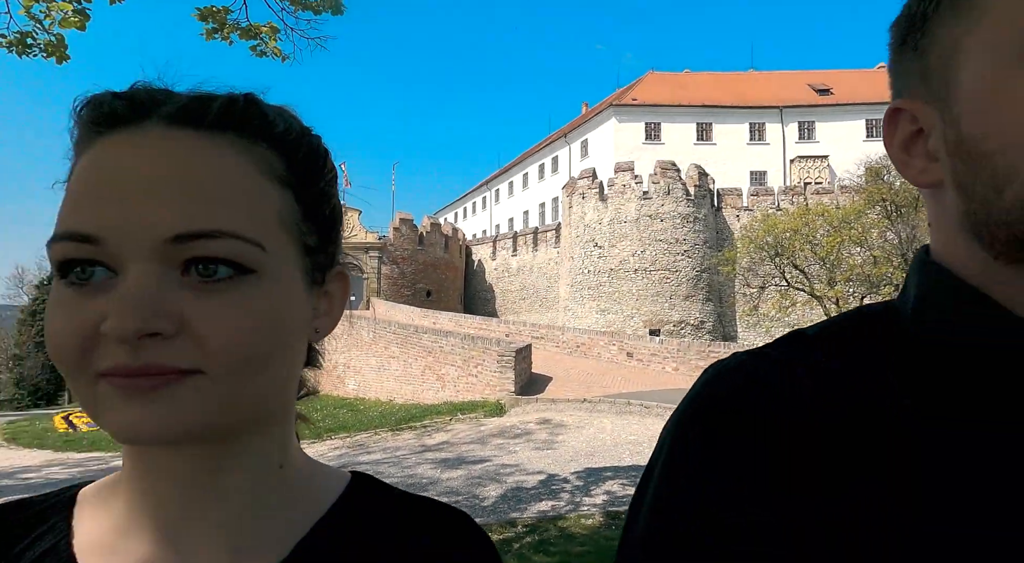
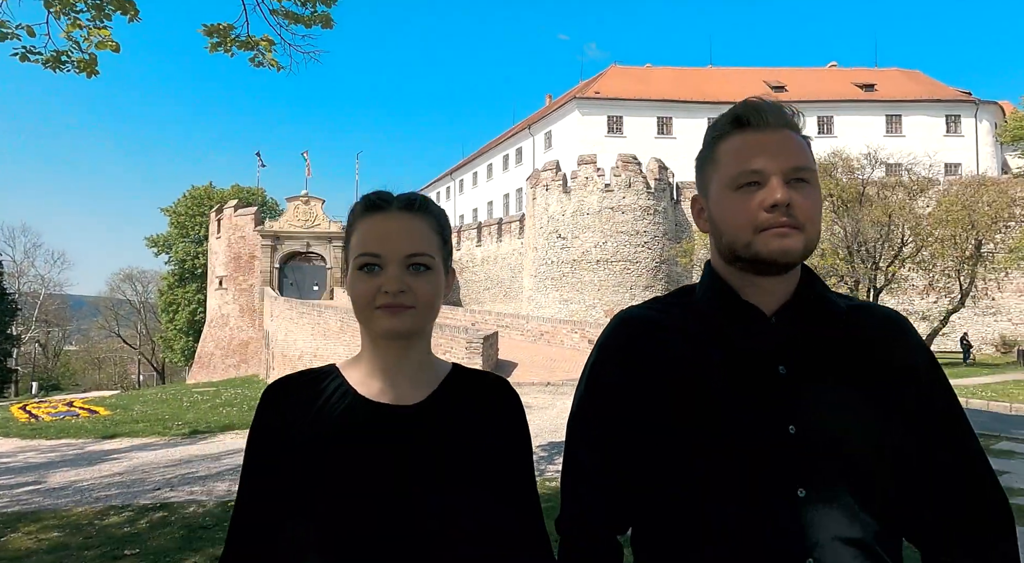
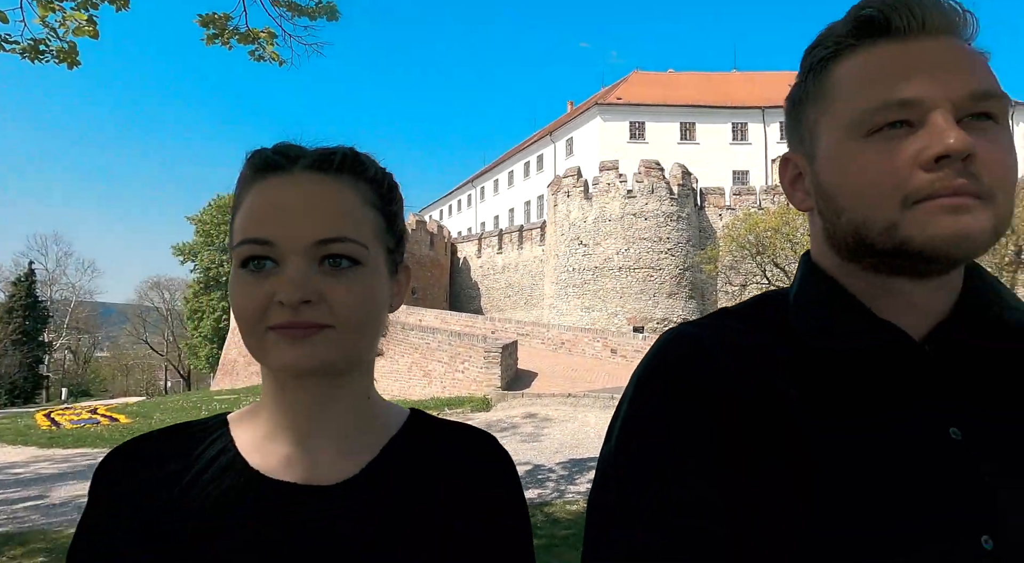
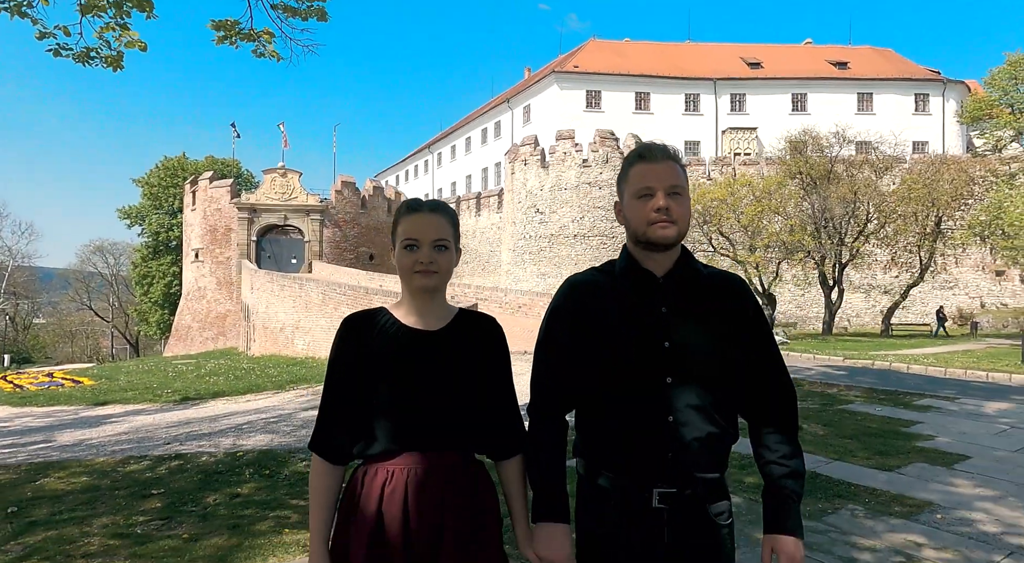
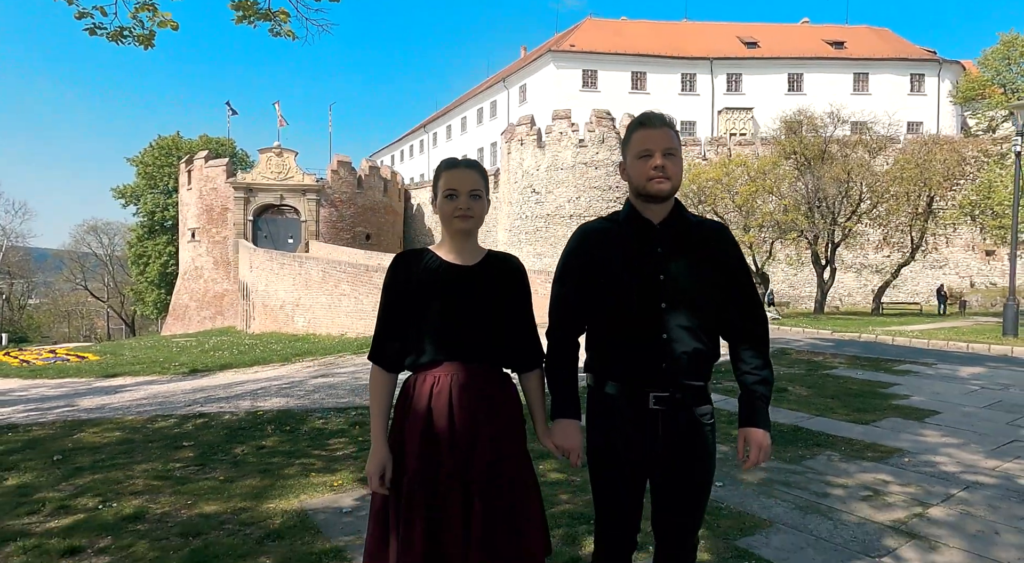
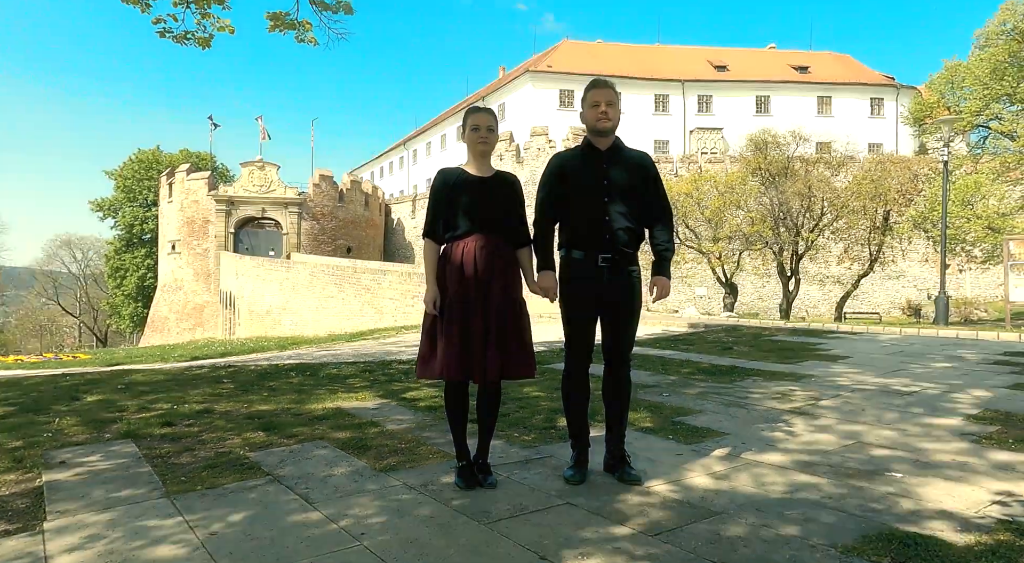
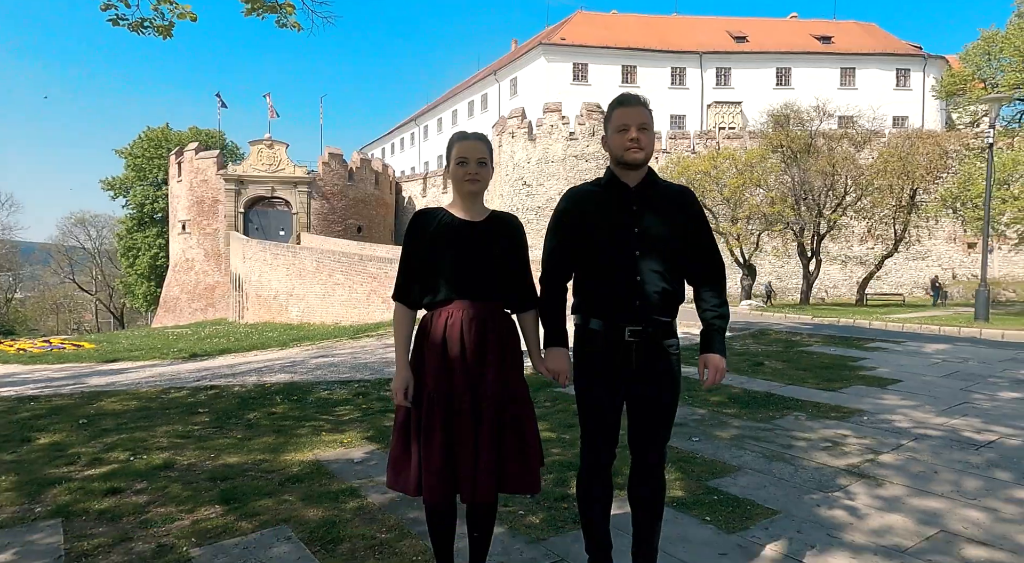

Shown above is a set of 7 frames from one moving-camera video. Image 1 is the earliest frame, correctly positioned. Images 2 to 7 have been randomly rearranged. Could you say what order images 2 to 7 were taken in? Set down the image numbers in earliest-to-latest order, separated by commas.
3, 2, 4, 5, 7, 6
